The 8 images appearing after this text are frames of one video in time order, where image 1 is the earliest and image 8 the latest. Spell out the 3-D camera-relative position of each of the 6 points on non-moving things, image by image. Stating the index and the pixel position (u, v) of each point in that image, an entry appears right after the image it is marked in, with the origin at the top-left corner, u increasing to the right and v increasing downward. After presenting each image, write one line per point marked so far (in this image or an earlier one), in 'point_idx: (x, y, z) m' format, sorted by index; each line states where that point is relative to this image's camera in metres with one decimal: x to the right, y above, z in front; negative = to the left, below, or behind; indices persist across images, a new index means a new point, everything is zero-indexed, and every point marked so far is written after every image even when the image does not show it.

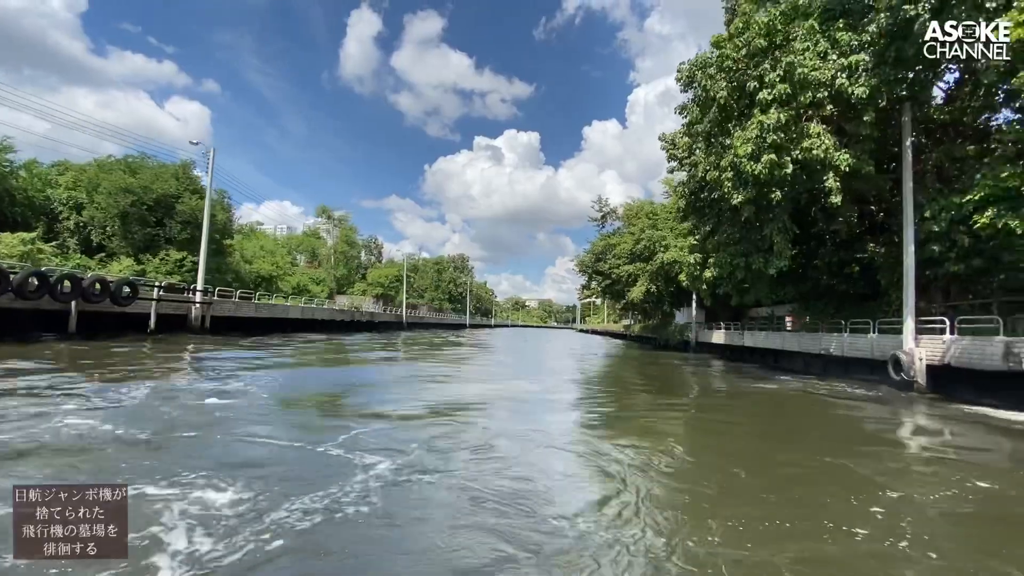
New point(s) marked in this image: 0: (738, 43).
0: (+5.4, +5.9, +13.6) m
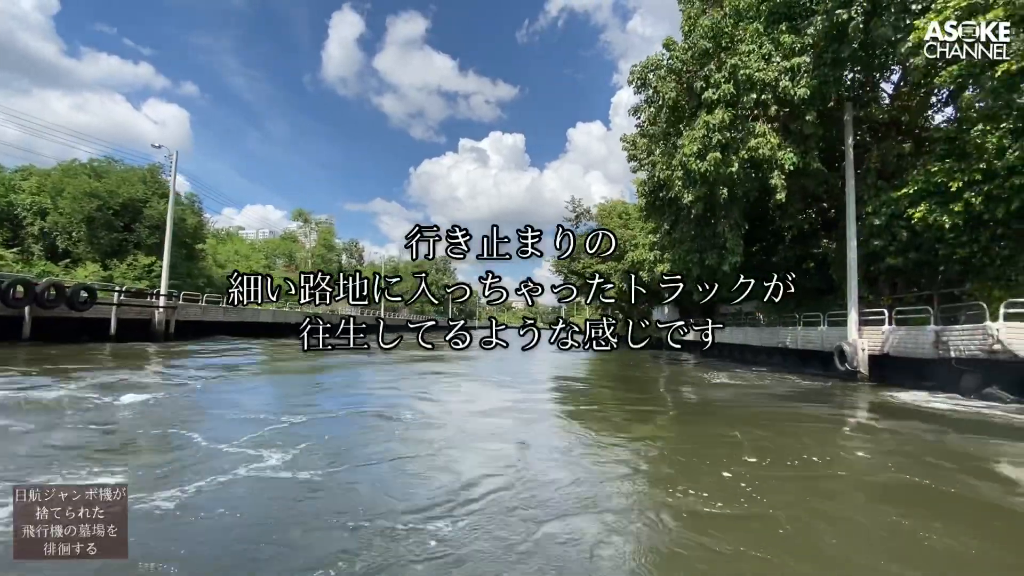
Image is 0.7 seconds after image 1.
0: (+4.3, +6.0, +14.0) m
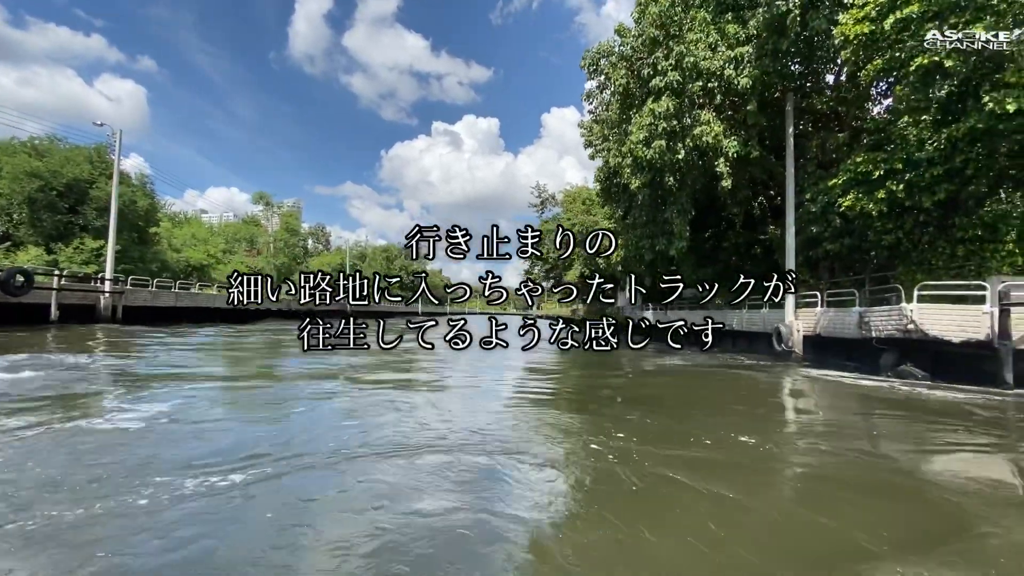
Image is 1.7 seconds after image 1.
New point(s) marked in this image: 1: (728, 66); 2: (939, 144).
0: (+3.1, +6.4, +14.2) m
1: (+4.7, +5.0, +12.5) m
2: (+7.4, +2.5, +9.8) m
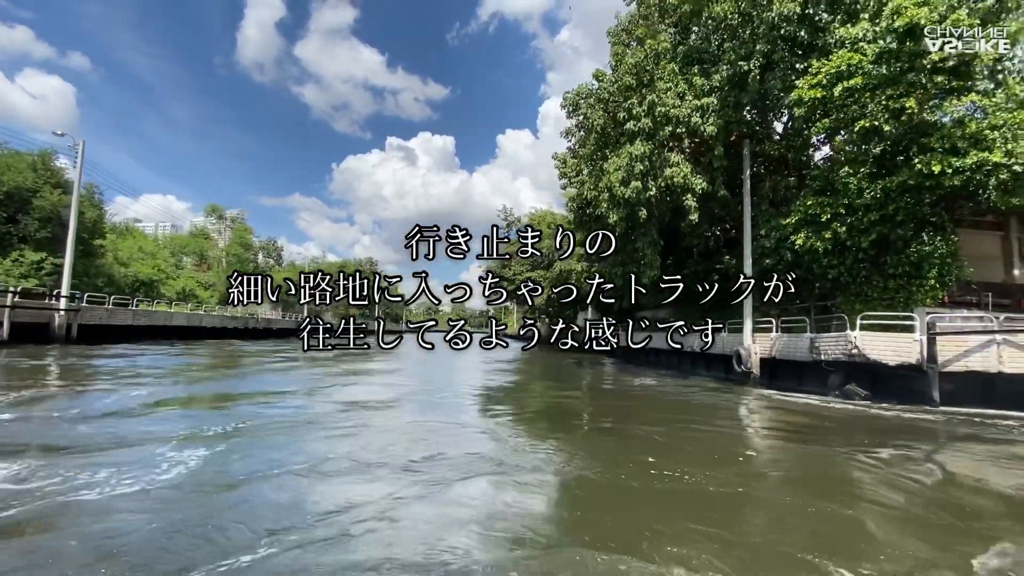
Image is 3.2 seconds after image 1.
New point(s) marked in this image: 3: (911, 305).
0: (+2.8, +5.8, +15.6) m
1: (+4.5, +4.3, +13.9) m
2: (+7.3, +1.9, +11.4) m
3: (+8.5, -0.4, +12.1) m
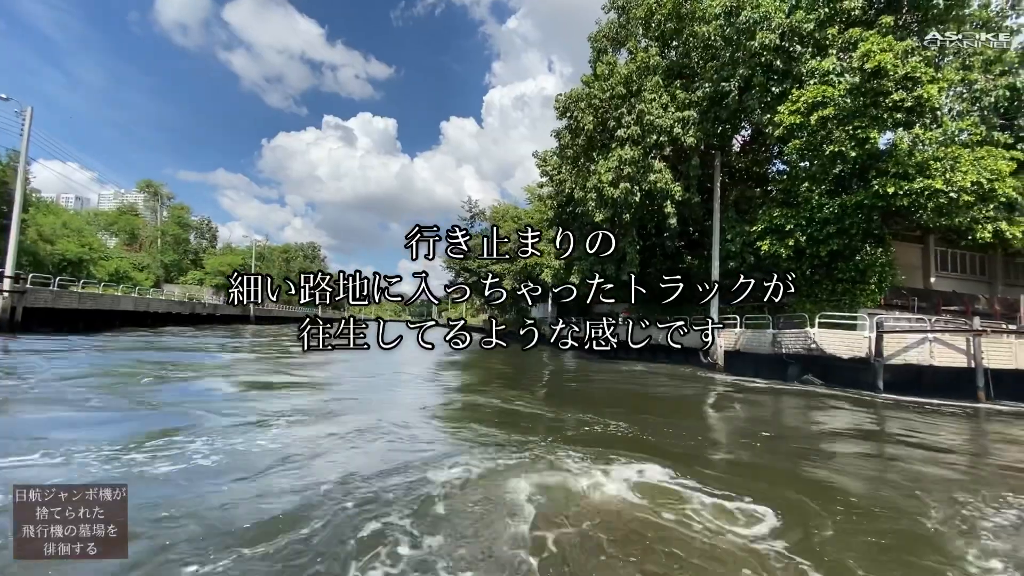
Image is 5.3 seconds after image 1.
0: (+2.6, +5.9, +16.7) m
1: (+4.4, +4.4, +15.3) m
2: (+7.4, +1.8, +13.1) m
3: (+8.5, -0.5, +14.0) m
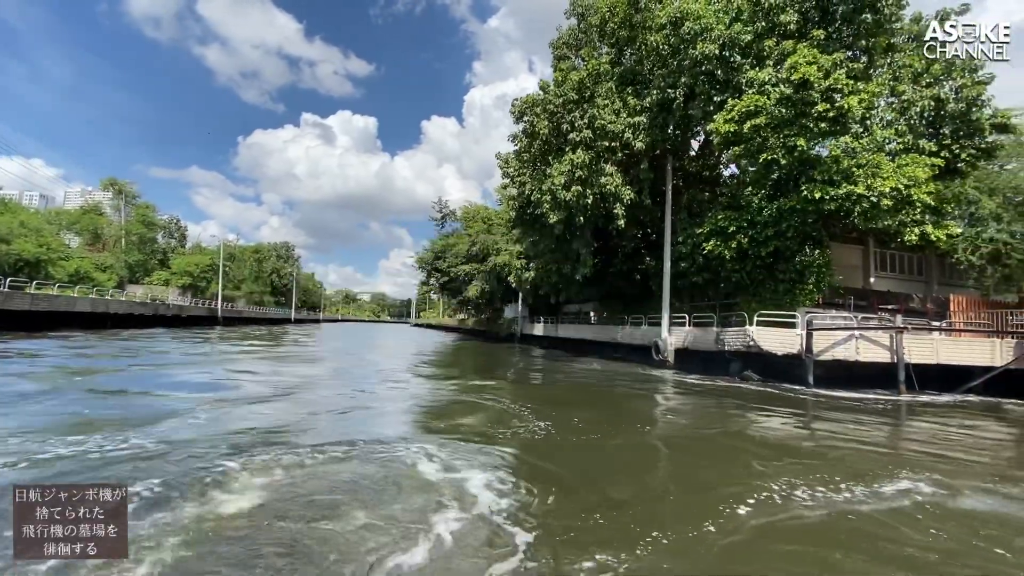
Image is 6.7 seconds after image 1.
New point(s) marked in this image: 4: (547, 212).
0: (+1.3, +5.9, +17.2) m
1: (+3.2, +4.4, +15.8) m
2: (+6.3, +1.8, +13.7) m
3: (+7.3, -0.4, +14.6) m
4: (+1.0, +2.3, +17.1) m
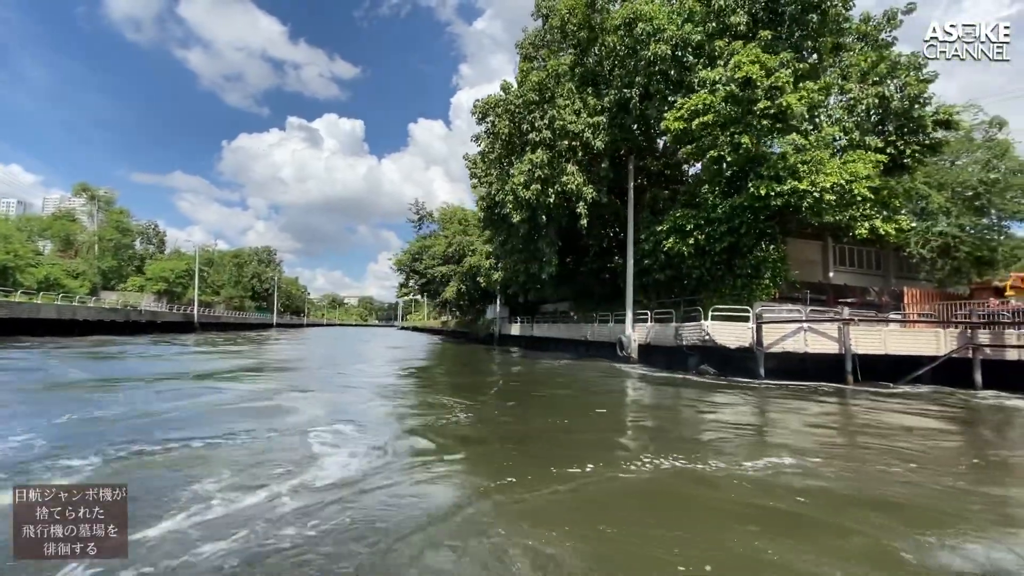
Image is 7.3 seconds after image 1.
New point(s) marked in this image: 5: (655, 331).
0: (+0.2, +5.9, +17.3) m
1: (+2.1, +4.4, +16.0) m
2: (+5.3, +1.9, +14.0) m
3: (+6.3, -0.3, +14.9) m
4: (0.0, +2.3, +17.3) m
5: (+4.1, -1.3, +16.2) m
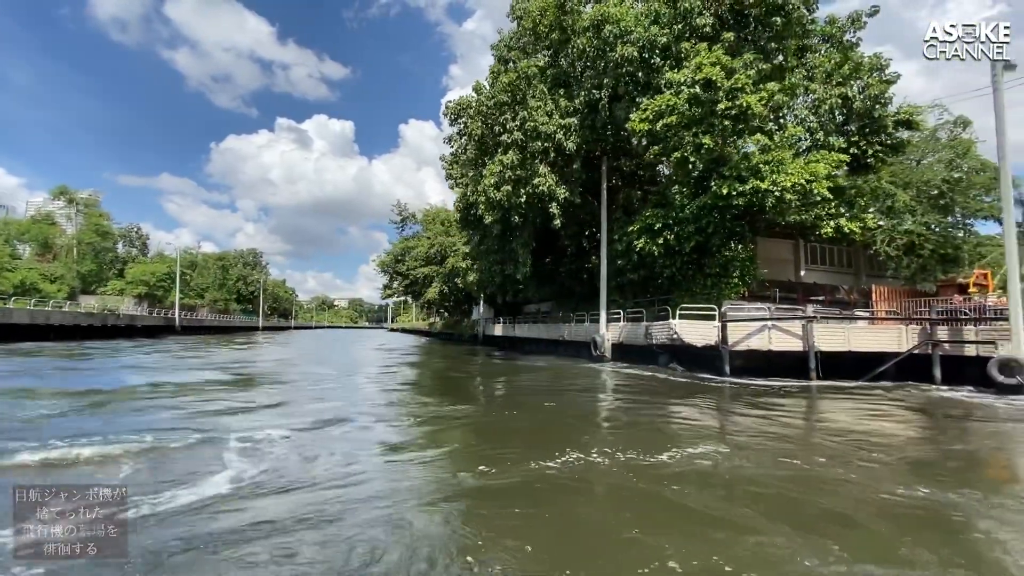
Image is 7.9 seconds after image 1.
0: (-0.7, +5.9, +17.4) m
1: (+1.3, +4.4, +16.1) m
2: (+4.5, +2.0, +14.1) m
3: (+5.6, -0.3, +15.1) m
4: (-0.8, +2.3, +17.3) m
5: (+3.4, -1.3, +16.3) m
